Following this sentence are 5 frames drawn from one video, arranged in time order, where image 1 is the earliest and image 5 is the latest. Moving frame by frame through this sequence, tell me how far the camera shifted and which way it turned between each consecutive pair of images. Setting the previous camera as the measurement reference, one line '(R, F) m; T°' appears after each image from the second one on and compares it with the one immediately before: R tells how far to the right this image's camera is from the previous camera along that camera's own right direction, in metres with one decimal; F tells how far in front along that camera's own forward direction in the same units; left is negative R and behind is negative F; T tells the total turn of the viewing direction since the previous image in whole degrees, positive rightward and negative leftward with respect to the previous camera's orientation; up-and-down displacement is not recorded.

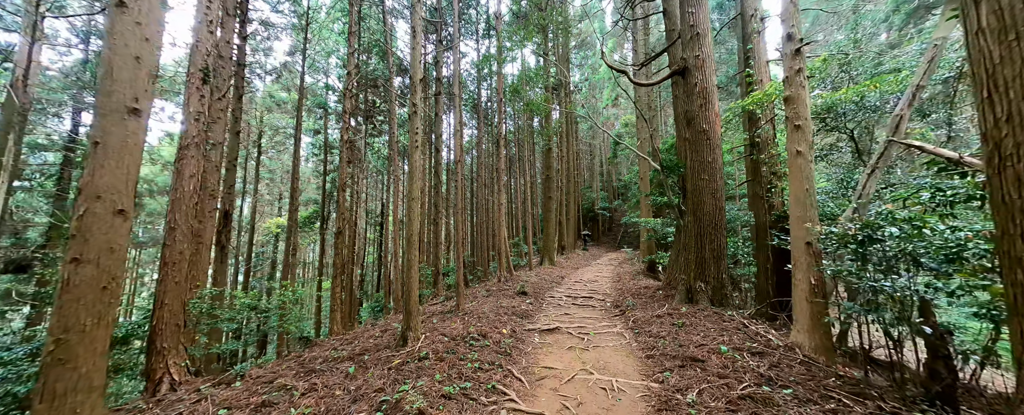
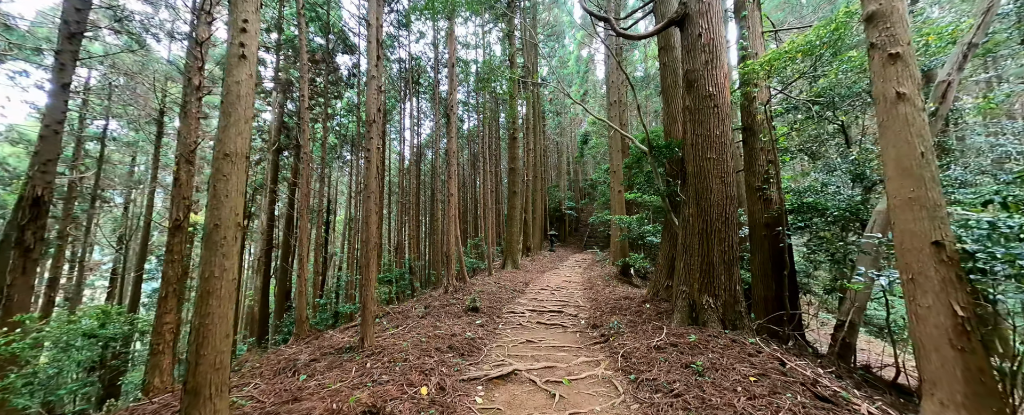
(+0.3, +1.5) m; +6°
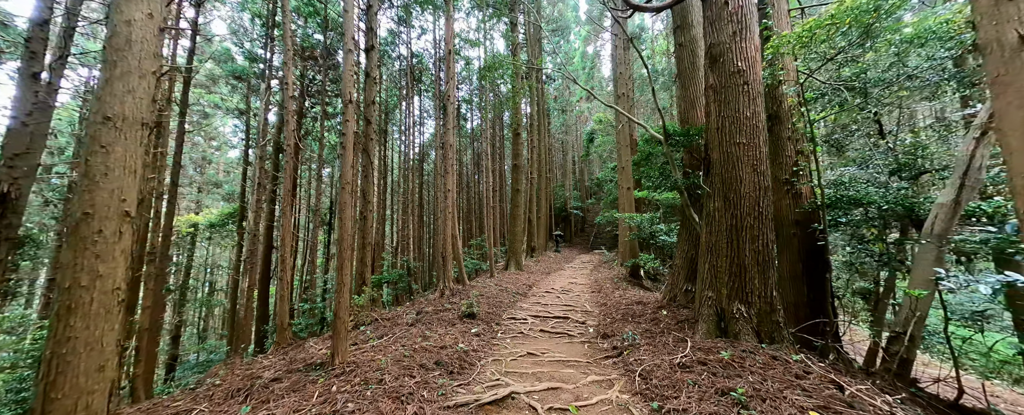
(+0.1, +0.5) m; -1°
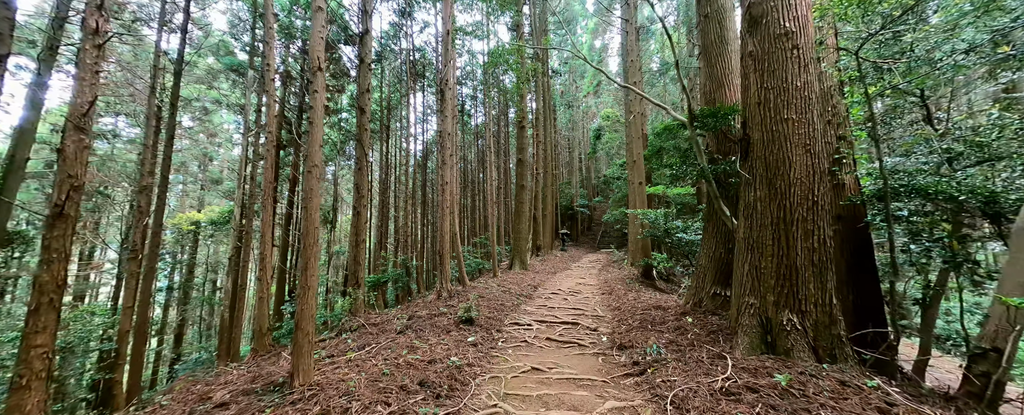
(0.0, +0.5) m; -1°
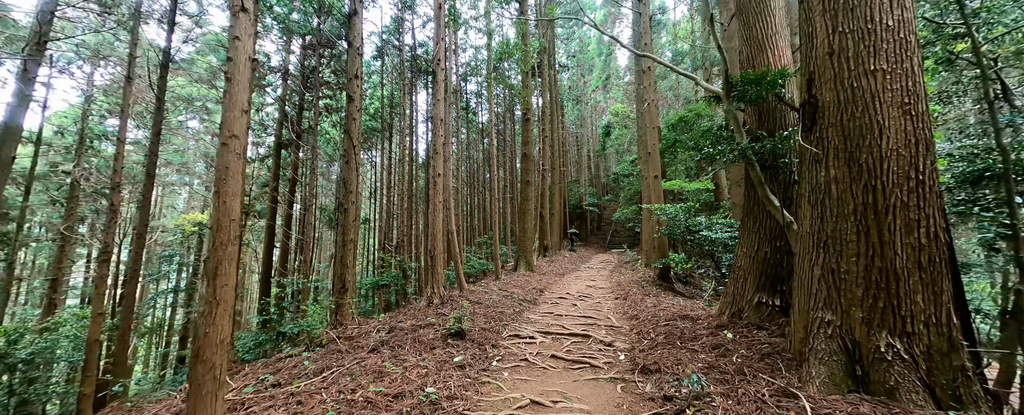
(+0.1, +0.7) m; -1°
